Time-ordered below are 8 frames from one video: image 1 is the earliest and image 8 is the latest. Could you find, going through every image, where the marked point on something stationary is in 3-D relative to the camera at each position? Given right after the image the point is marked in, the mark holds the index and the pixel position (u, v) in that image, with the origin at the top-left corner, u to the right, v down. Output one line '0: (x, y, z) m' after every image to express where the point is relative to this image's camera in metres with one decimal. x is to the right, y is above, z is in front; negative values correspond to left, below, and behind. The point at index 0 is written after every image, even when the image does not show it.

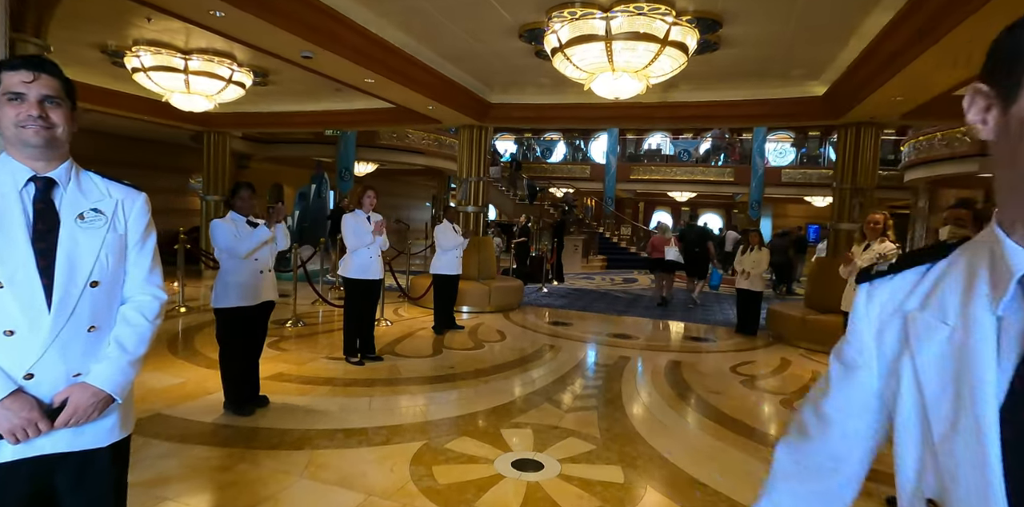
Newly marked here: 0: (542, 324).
0: (+0.4, -0.9, +6.6) m
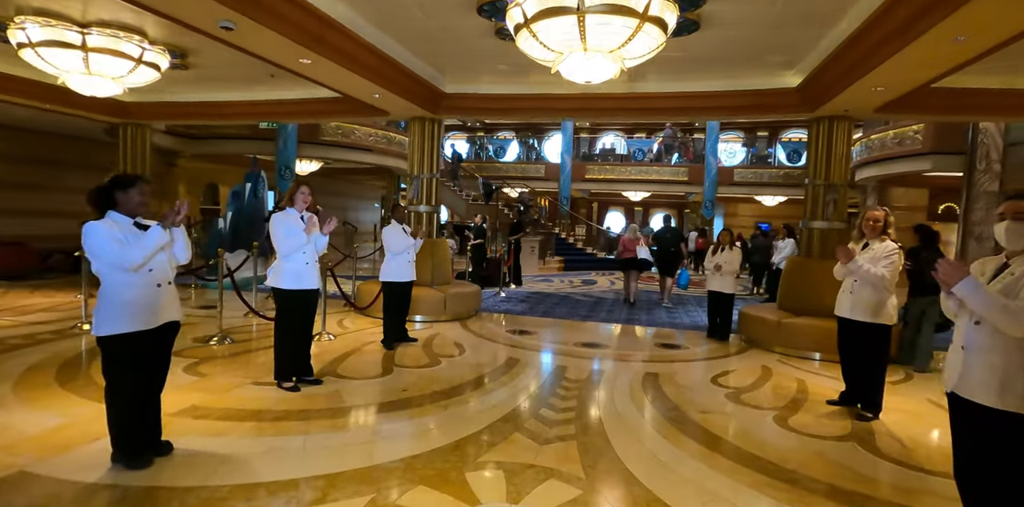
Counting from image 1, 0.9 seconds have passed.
0: (-0.1, -1.0, +6.1) m
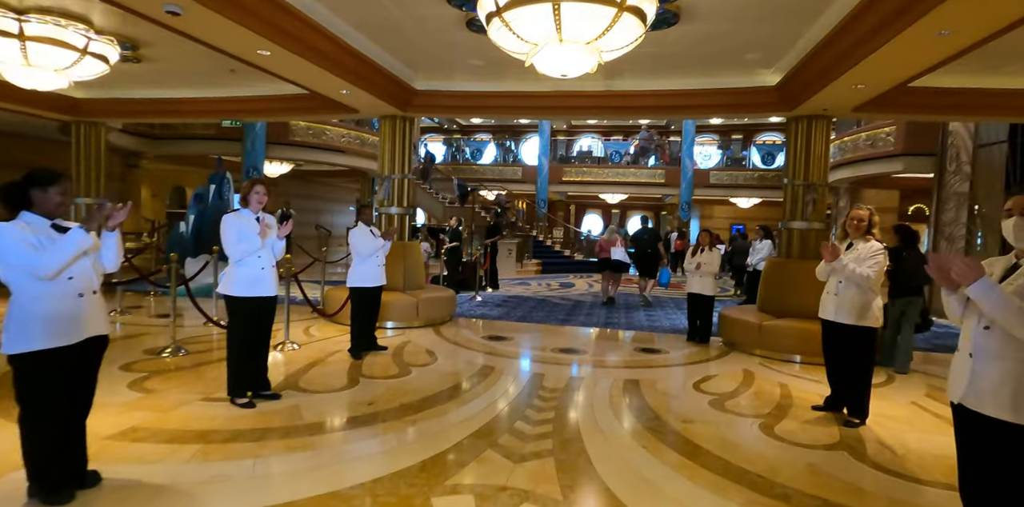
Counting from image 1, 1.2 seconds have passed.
0: (-0.4, -1.0, +5.8) m
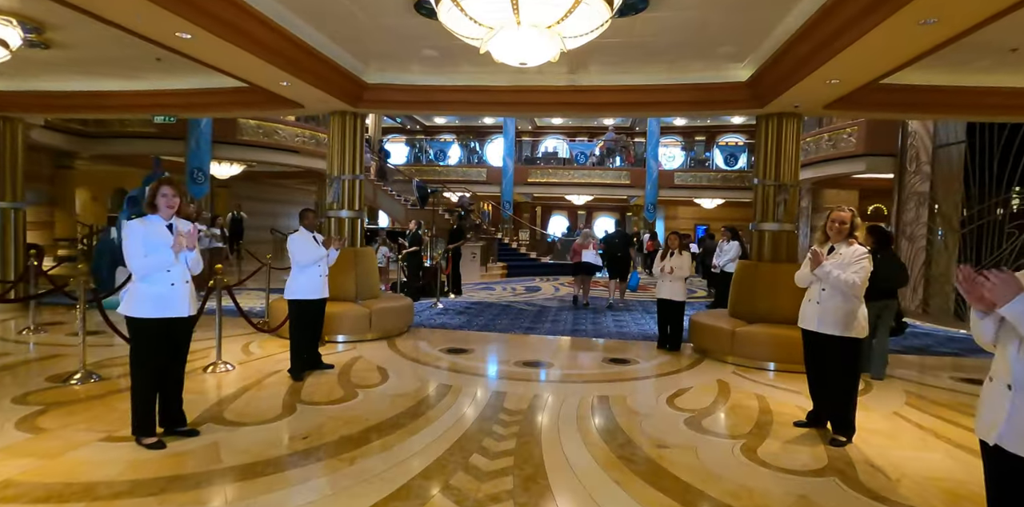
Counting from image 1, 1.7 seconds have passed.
0: (-0.8, -1.1, +5.4) m
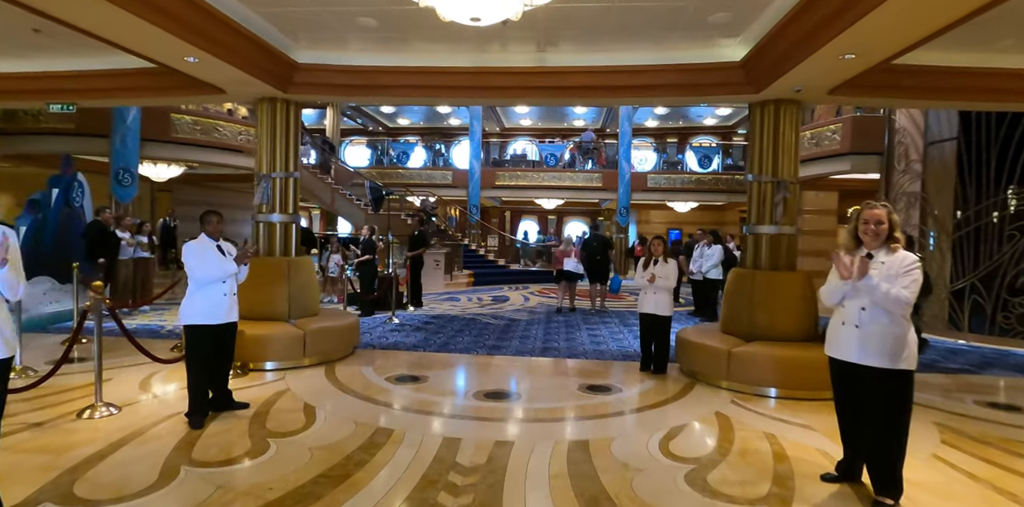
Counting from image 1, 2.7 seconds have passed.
0: (-1.2, -1.2, +4.5) m
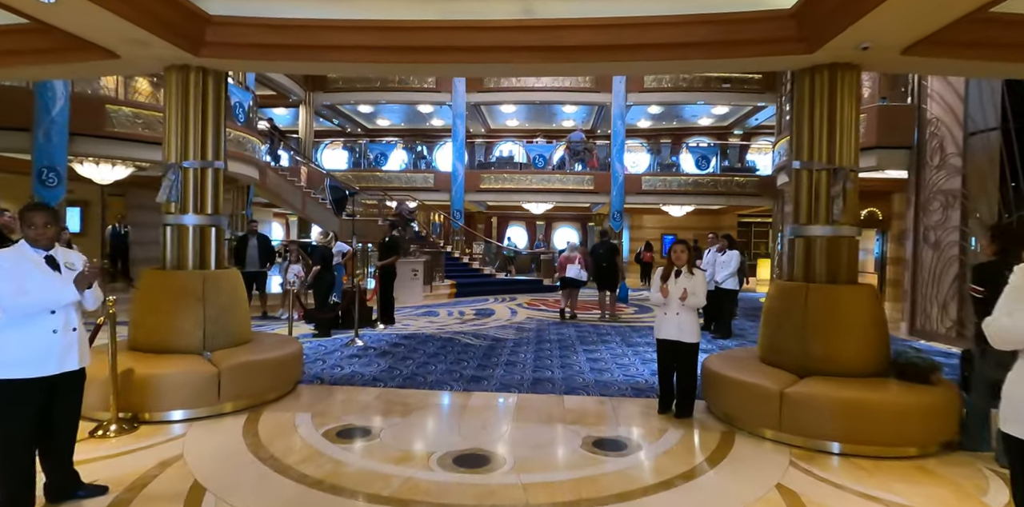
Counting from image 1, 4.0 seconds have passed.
0: (-1.3, -1.2, +3.4) m
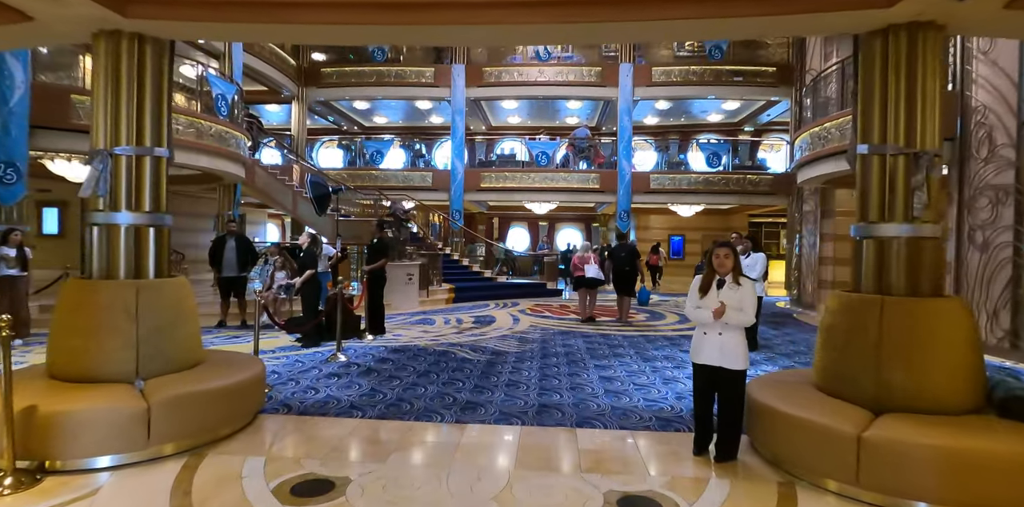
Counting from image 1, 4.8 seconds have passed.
0: (-1.3, -1.3, +2.7) m
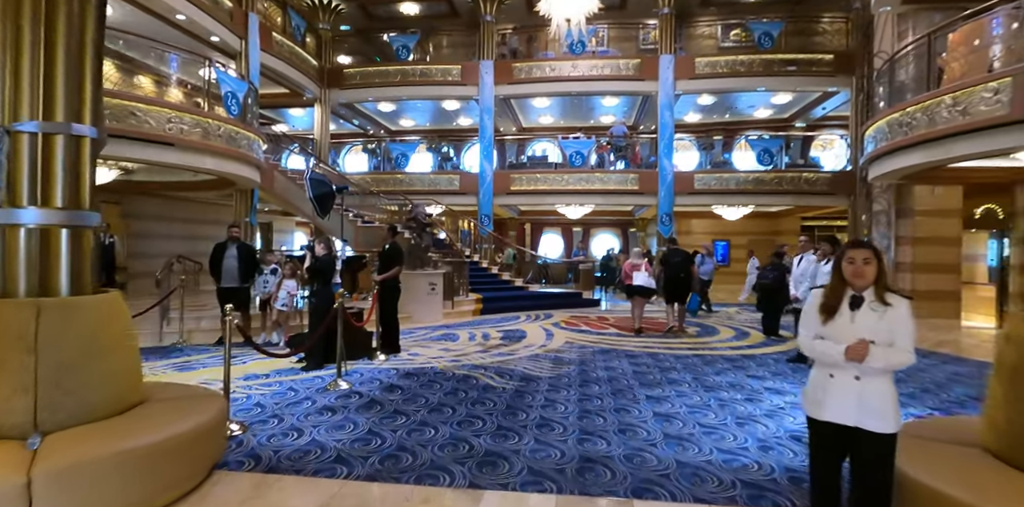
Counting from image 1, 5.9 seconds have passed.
0: (-1.2, -1.3, +1.8) m
